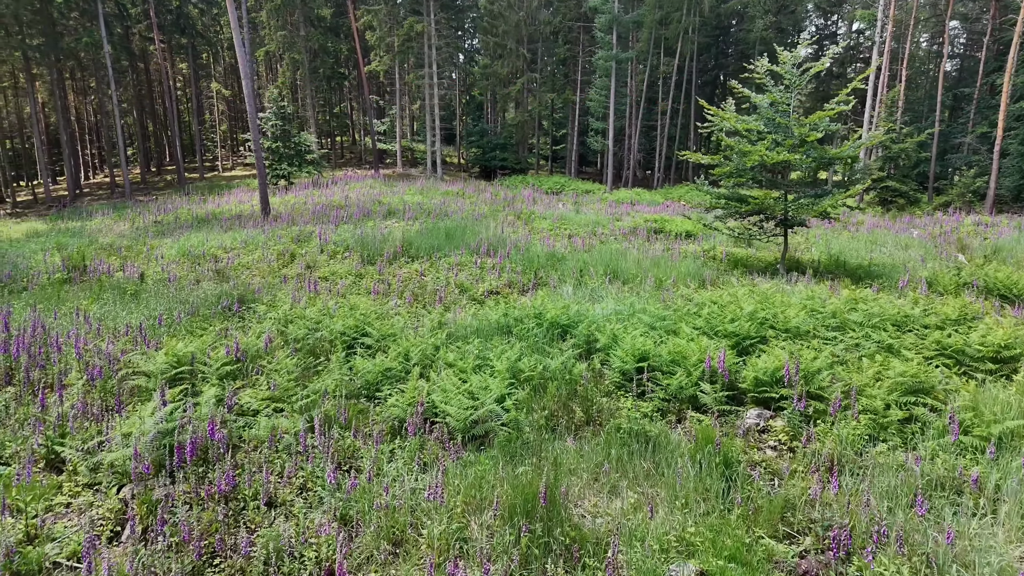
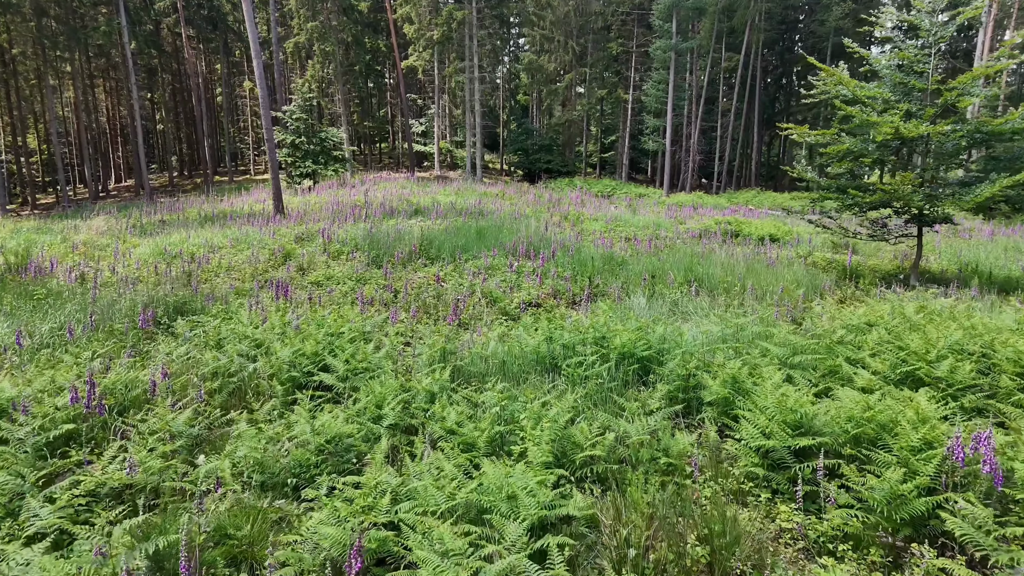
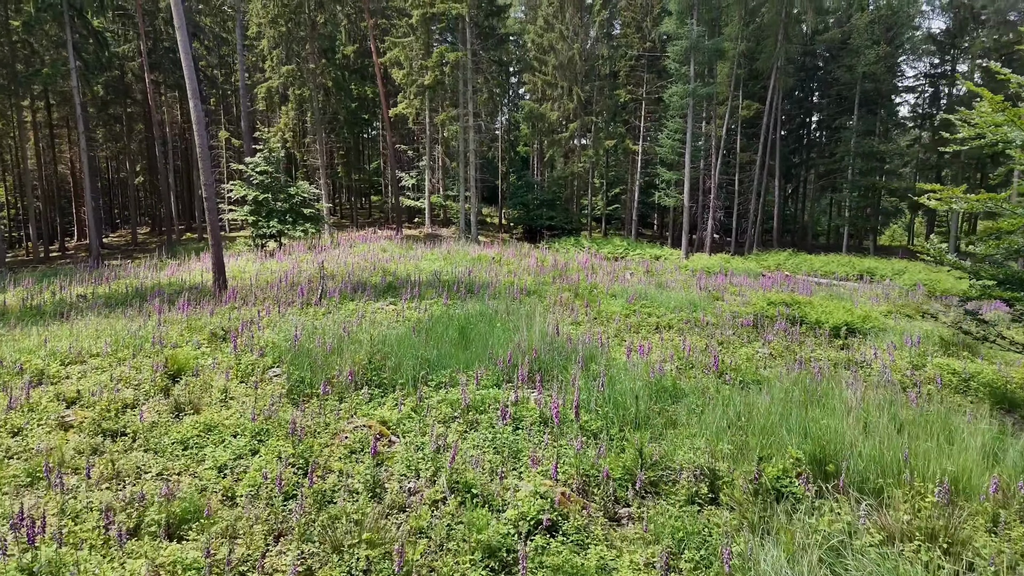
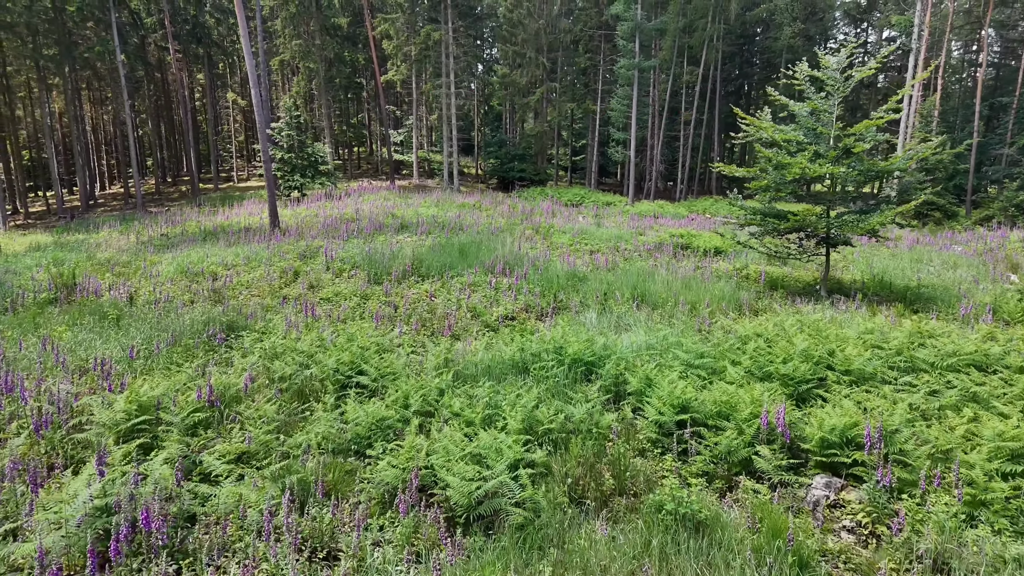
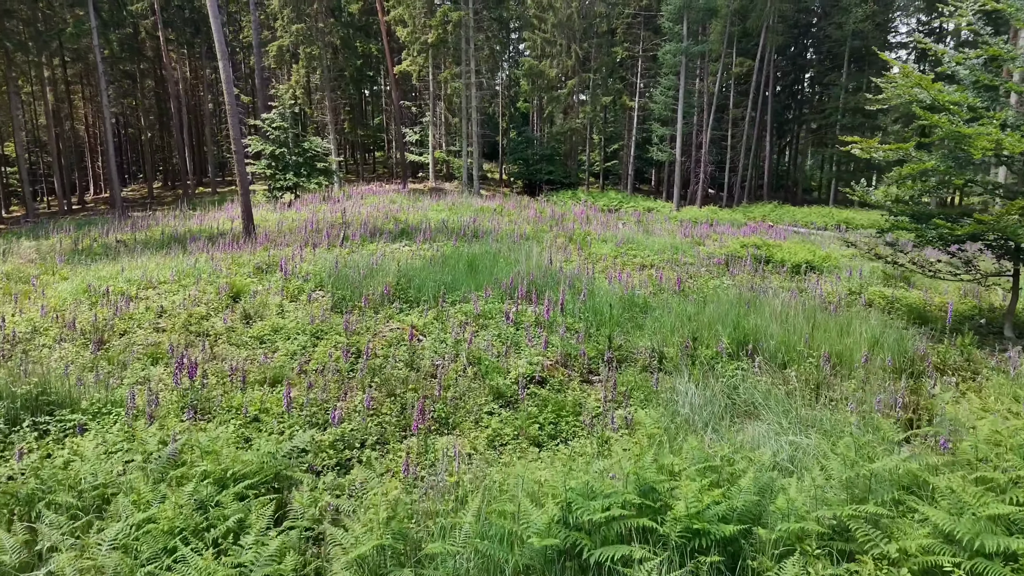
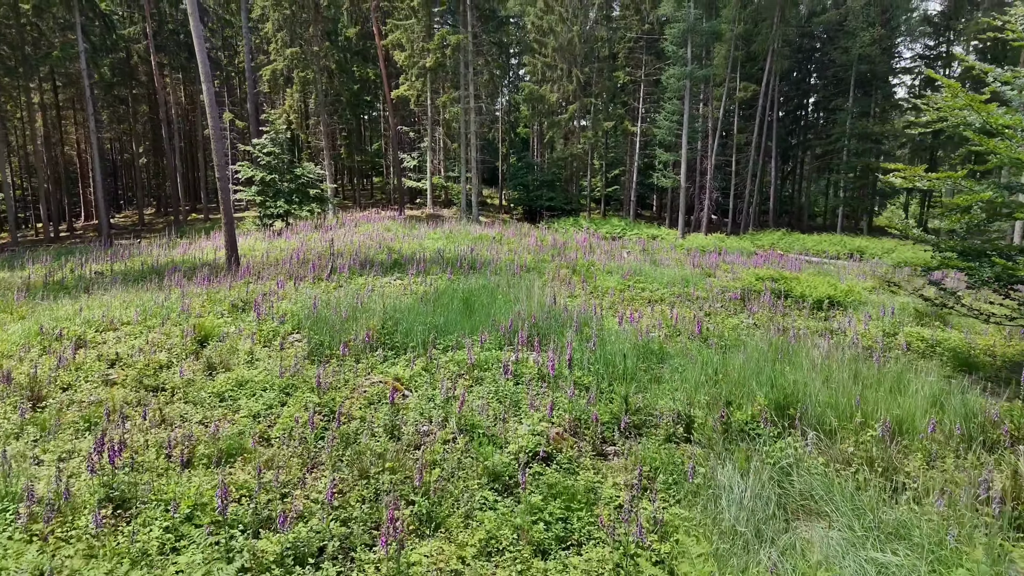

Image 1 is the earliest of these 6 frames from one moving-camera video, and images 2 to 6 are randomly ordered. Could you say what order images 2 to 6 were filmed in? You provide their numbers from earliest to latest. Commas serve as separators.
4, 2, 5, 6, 3
